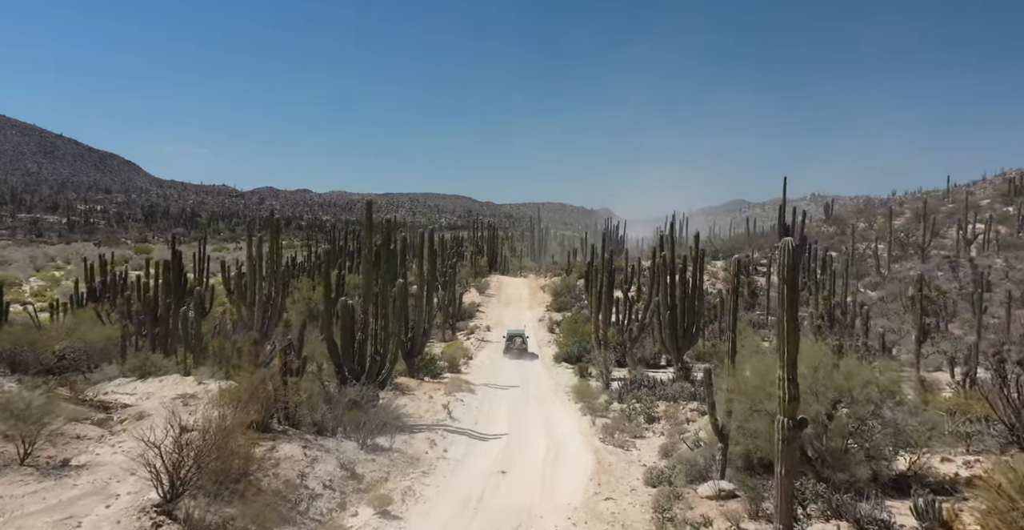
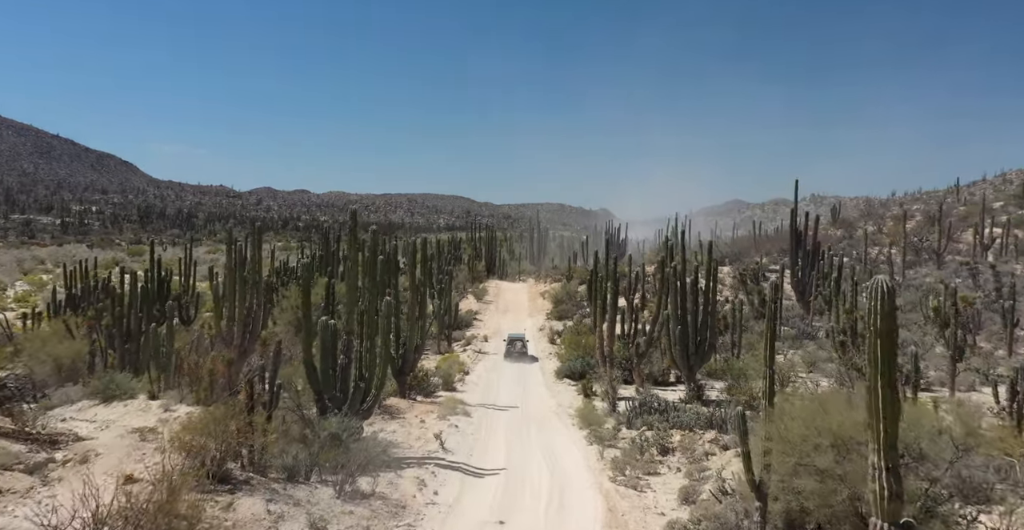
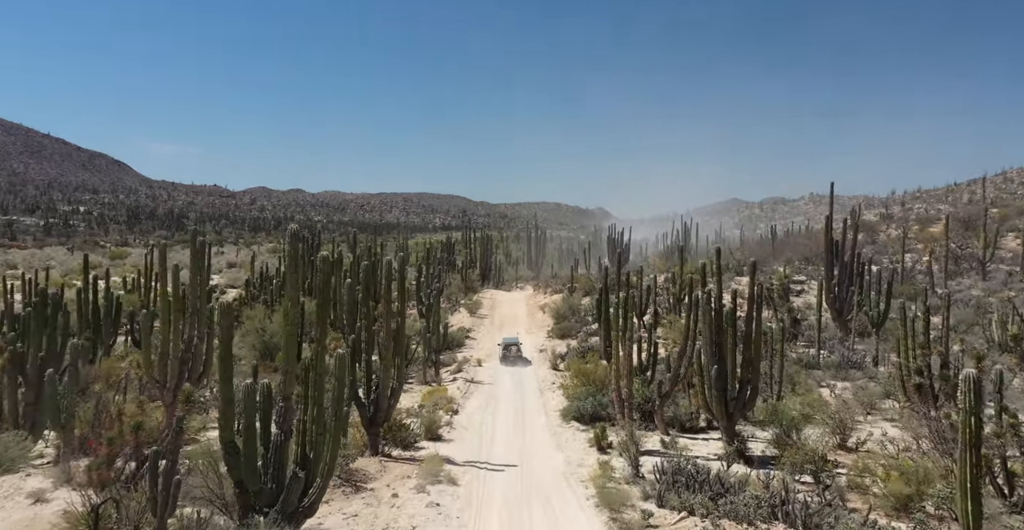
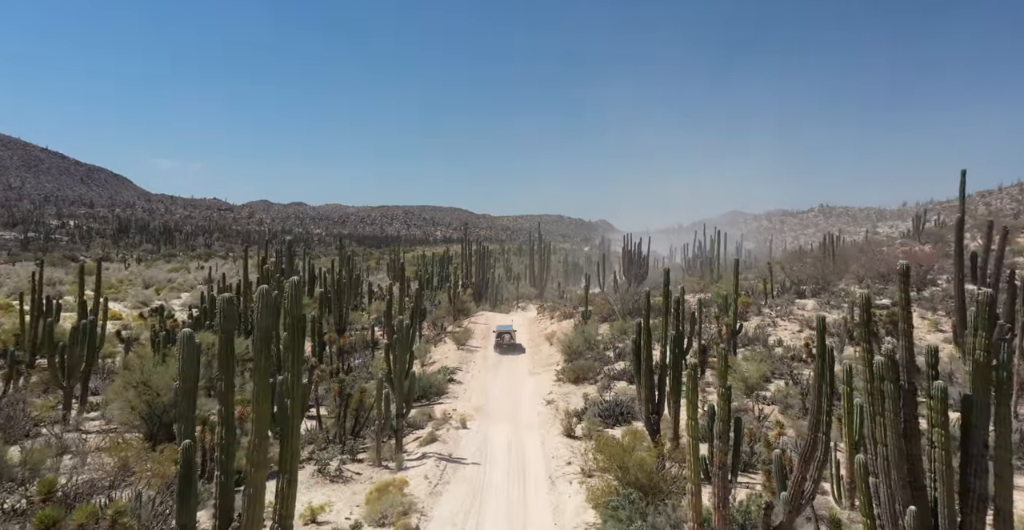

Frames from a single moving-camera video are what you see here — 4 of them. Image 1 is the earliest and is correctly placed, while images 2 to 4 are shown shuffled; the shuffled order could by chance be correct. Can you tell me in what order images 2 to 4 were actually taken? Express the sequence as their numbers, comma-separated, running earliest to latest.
2, 3, 4
